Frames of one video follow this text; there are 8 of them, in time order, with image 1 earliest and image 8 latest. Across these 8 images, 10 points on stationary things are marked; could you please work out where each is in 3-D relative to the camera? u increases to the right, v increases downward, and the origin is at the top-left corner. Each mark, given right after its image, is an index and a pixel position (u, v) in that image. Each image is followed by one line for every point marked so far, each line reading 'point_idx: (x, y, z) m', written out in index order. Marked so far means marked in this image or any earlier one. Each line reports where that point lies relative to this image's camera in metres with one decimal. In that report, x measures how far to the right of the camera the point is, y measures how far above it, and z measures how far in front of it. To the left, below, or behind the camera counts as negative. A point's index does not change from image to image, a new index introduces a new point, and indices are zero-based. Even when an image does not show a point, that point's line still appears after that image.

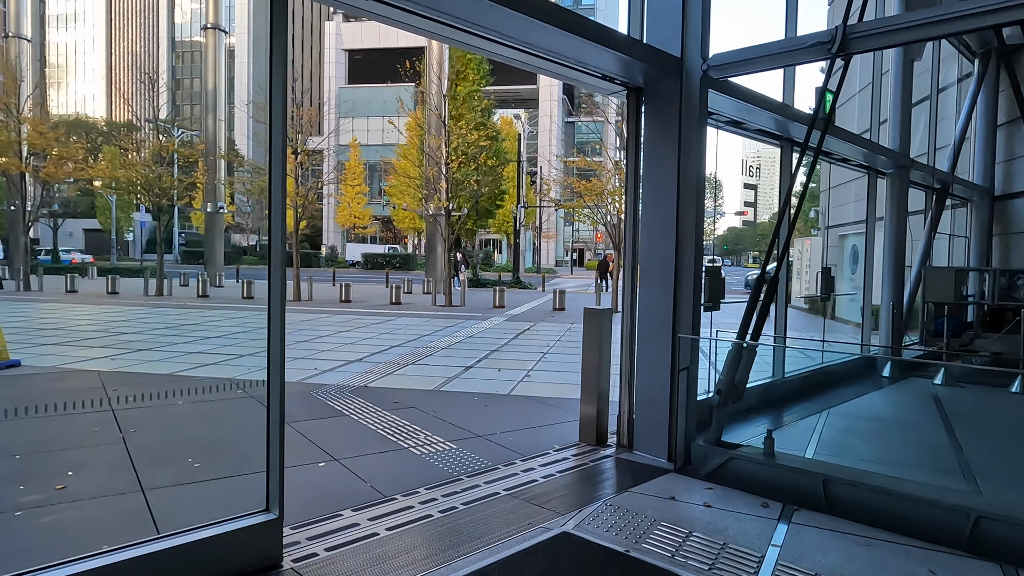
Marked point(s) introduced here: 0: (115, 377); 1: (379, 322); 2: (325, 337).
0: (-4.6, -1.0, +7.5) m
1: (-2.9, -0.7, +14.4) m
2: (-3.3, -0.9, +11.5) m
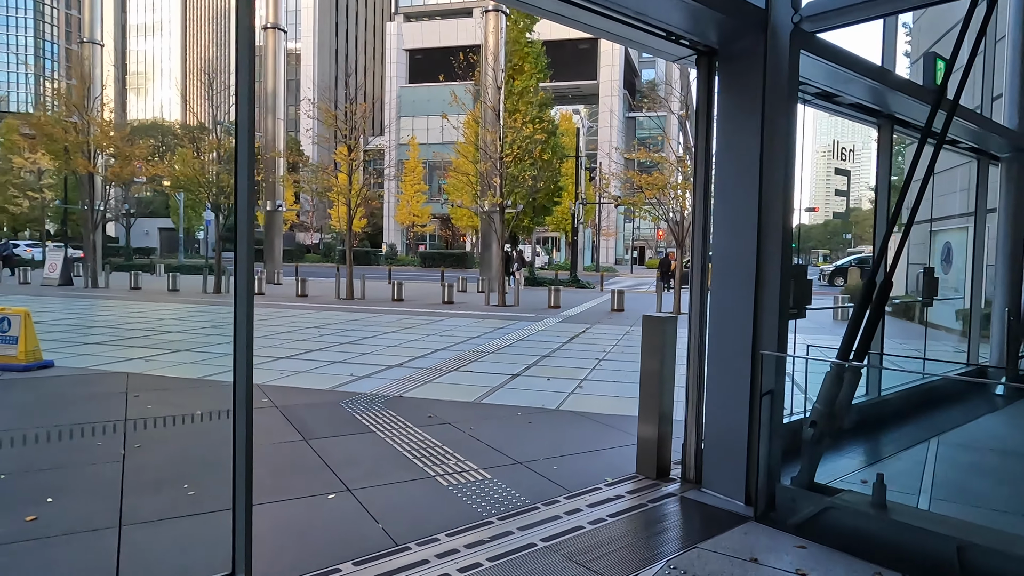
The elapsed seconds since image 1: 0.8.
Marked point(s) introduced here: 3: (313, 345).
0: (-4.0, -1.0, +7.1) m
1: (-1.7, -0.7, +13.8) m
2: (-2.4, -0.8, +11.0) m
3: (-3.0, -0.9, +10.1) m
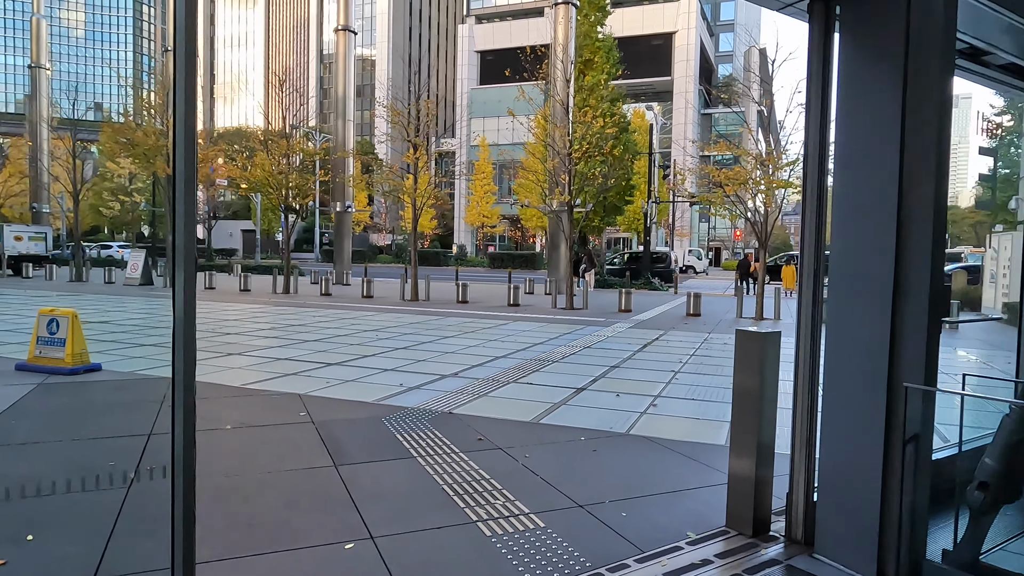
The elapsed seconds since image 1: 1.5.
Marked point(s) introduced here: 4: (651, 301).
0: (-3.4, -1.0, +6.7) m
1: (-0.4, -0.8, +13.2) m
2: (-1.3, -0.9, +10.5) m
3: (-2.1, -0.9, +9.6) m
4: (+4.2, -0.4, +19.8) m
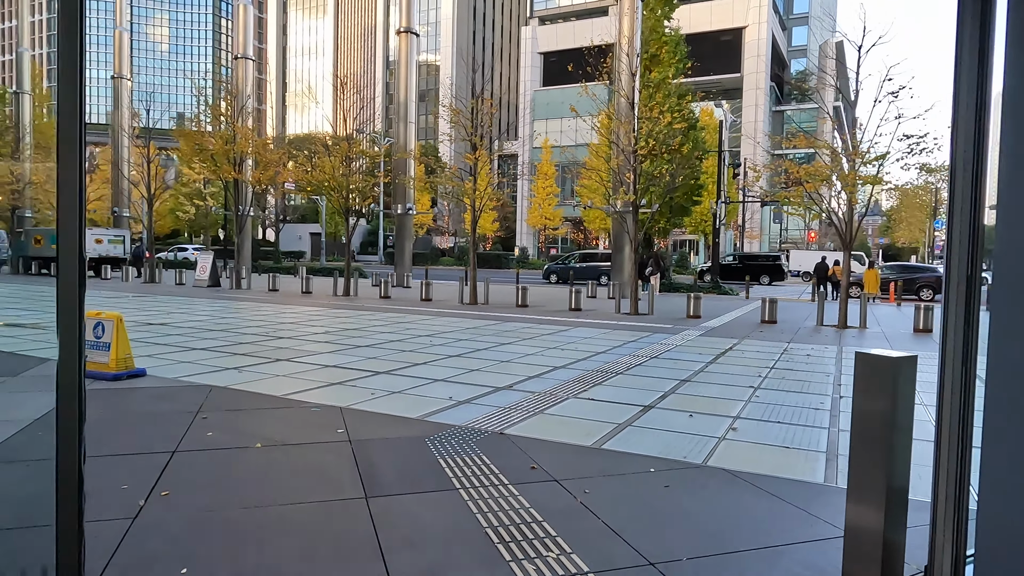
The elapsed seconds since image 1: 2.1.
0: (-2.8, -1.1, +6.4) m
1: (+0.7, -0.8, +12.5) m
2: (-0.4, -0.9, +9.9) m
3: (-1.3, -1.0, +9.1) m
4: (+5.9, -0.5, +18.7) m
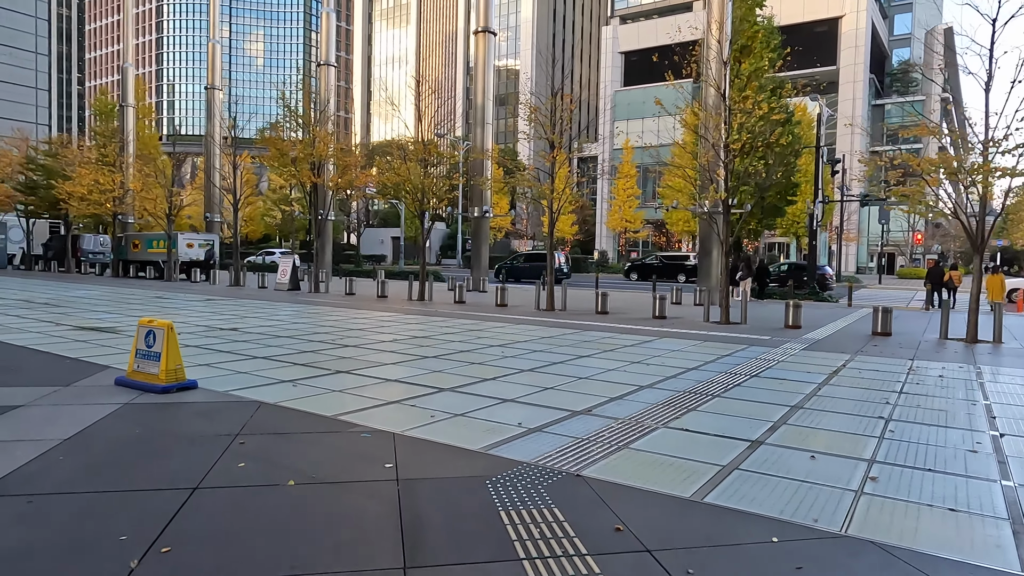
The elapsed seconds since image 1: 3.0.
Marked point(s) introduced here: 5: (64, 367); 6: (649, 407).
0: (-2.2, -1.1, +5.8) m
1: (+2.1, -1.0, +11.4) m
2: (+0.6, -1.0, +9.0) m
3: (-0.3, -1.1, +8.3) m
4: (+8.0, -0.7, +17.0) m
5: (-5.4, -1.0, +8.0) m
6: (+1.4, -1.2, +6.5) m
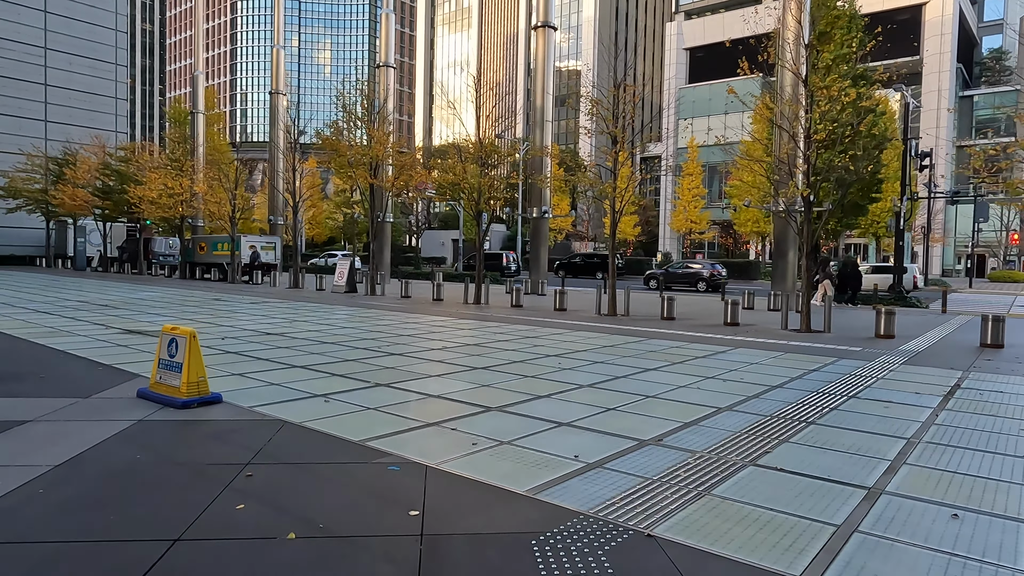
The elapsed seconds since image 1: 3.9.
0: (-1.7, -1.2, +5.1) m
1: (+3.0, -1.0, +10.3) m
2: (+1.3, -1.1, +8.0) m
3: (+0.4, -1.1, +7.4) m
4: (+9.4, -0.8, +15.3) m
5: (-4.8, -1.0, +7.6) m
6: (+1.8, -1.2, +5.5) m
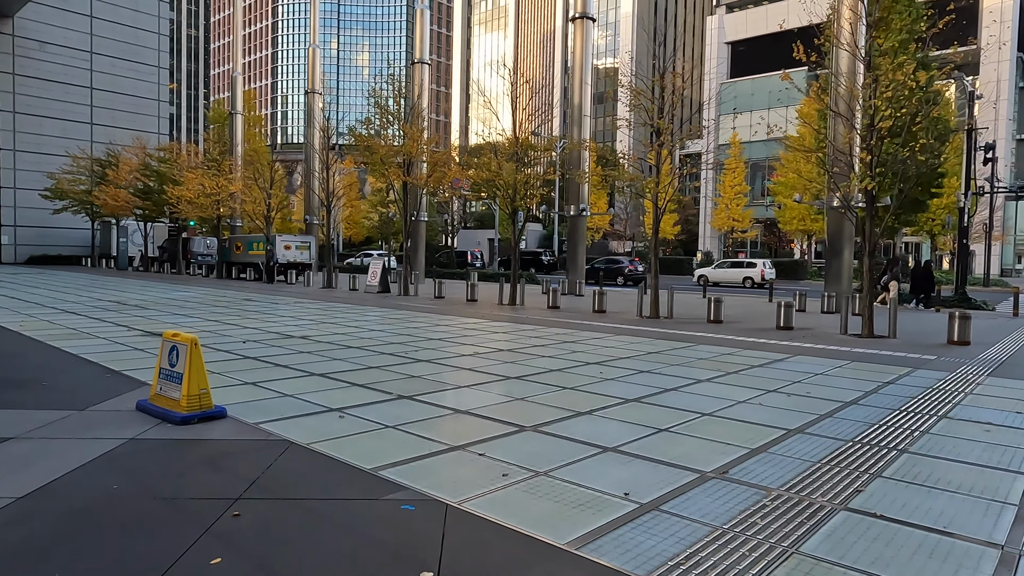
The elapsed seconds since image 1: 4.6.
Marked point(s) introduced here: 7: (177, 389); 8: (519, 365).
0: (-1.5, -1.2, +4.4) m
1: (+3.6, -1.1, +9.4) m
2: (+1.7, -1.1, +7.2) m
3: (+0.7, -1.1, +6.6) m
4: (+10.2, -0.9, +14.0) m
5: (-4.4, -1.0, +7.0) m
6: (+2.1, -1.3, +4.6) m
7: (-2.8, -0.8, +5.6) m
8: (+0.1, -1.0, +8.9) m
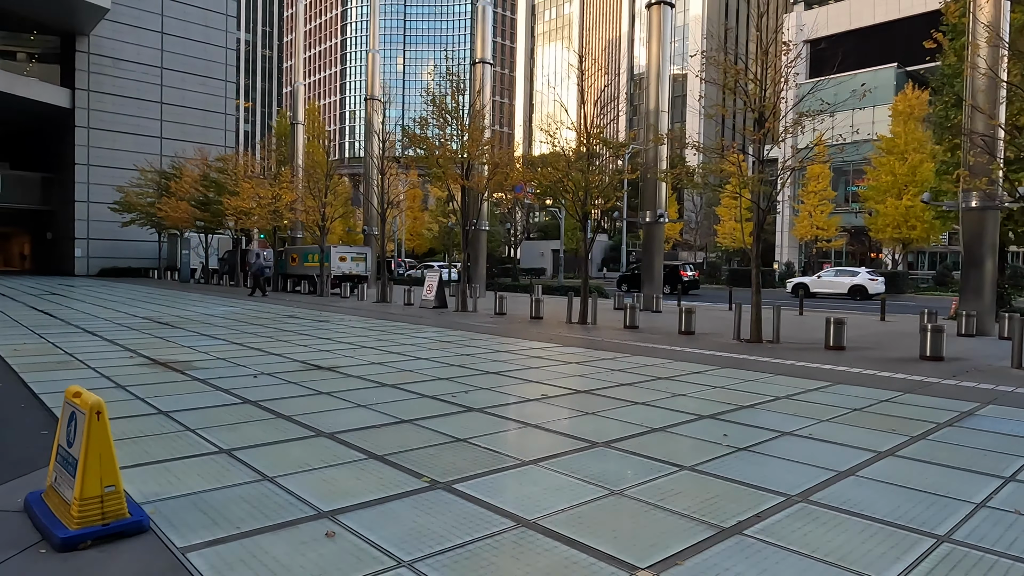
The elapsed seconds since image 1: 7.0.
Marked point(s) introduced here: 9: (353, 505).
0: (-1.1, -1.4, +2.2) m
1: (+4.4, -1.3, +6.6) m
2: (+2.4, -1.3, +4.6) m
3: (+1.3, -1.3, +4.1) m
4: (+11.5, -1.2, +10.6) m
5: (-3.8, -1.2, +5.1) m
6: (+2.5, -1.4, +2.1) m
7: (-2.3, -1.0, +3.4) m
8: (+0.9, -1.3, +6.5) m
9: (-0.9, -1.3, +4.0) m
